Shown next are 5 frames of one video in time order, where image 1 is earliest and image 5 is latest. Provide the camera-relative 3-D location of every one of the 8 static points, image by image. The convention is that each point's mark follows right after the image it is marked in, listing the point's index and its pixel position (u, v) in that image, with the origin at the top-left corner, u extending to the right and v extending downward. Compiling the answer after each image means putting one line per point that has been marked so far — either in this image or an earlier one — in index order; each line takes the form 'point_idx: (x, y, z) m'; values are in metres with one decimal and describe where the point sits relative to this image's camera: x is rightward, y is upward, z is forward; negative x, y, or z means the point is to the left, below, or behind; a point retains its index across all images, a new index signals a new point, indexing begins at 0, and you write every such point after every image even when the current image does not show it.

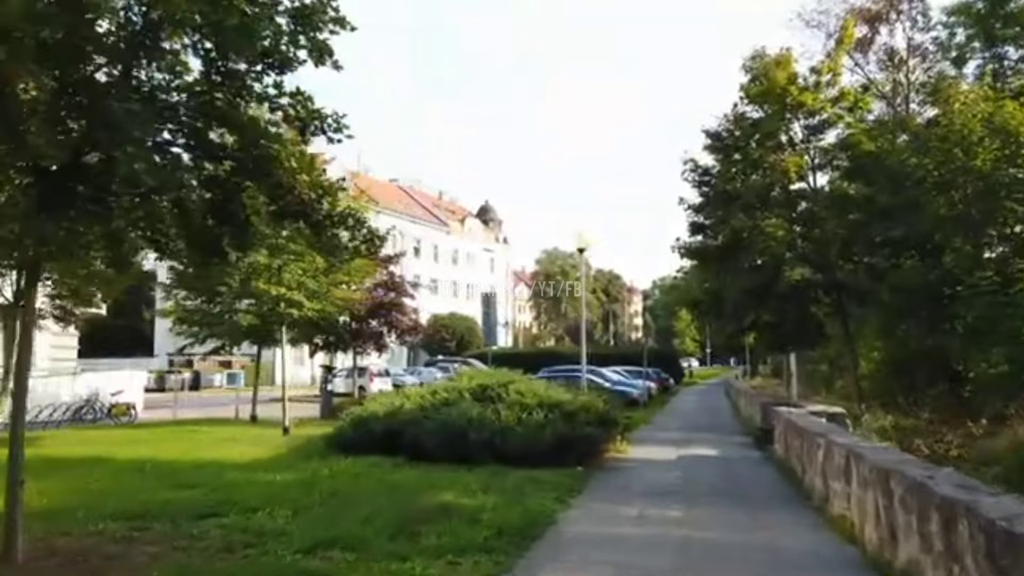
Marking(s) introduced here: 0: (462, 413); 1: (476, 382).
0: (-1.0, -2.4, +14.5) m
1: (-0.8, -2.1, +16.7) m
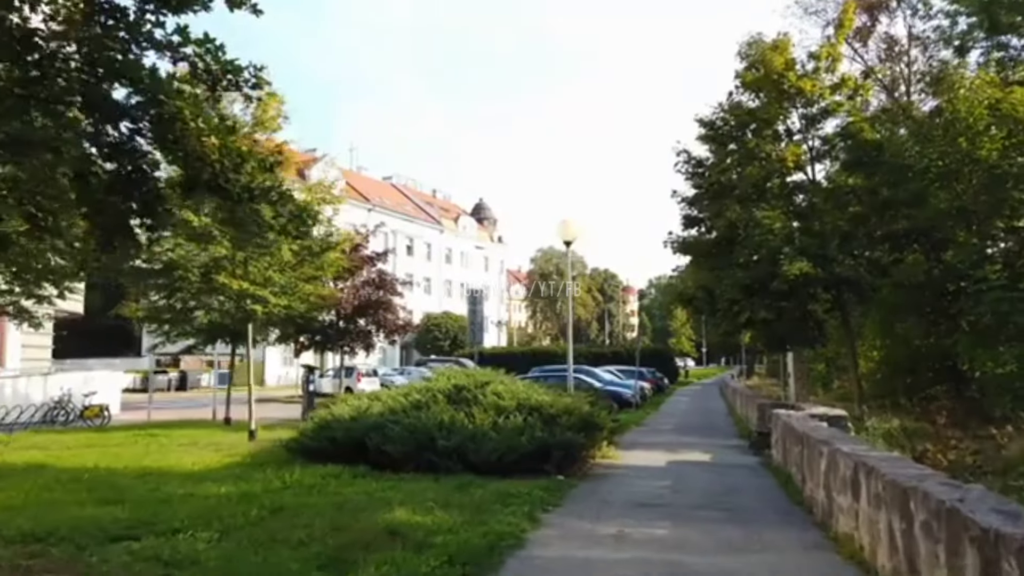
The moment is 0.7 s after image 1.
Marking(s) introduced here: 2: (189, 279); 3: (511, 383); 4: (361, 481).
0: (-1.4, -2.3, +13.3) m
1: (-1.3, -2.0, +15.6) m
2: (-8.0, +0.3, +18.1) m
3: (0.0, -2.0, +15.7) m
4: (-2.4, -3.0, +11.5) m
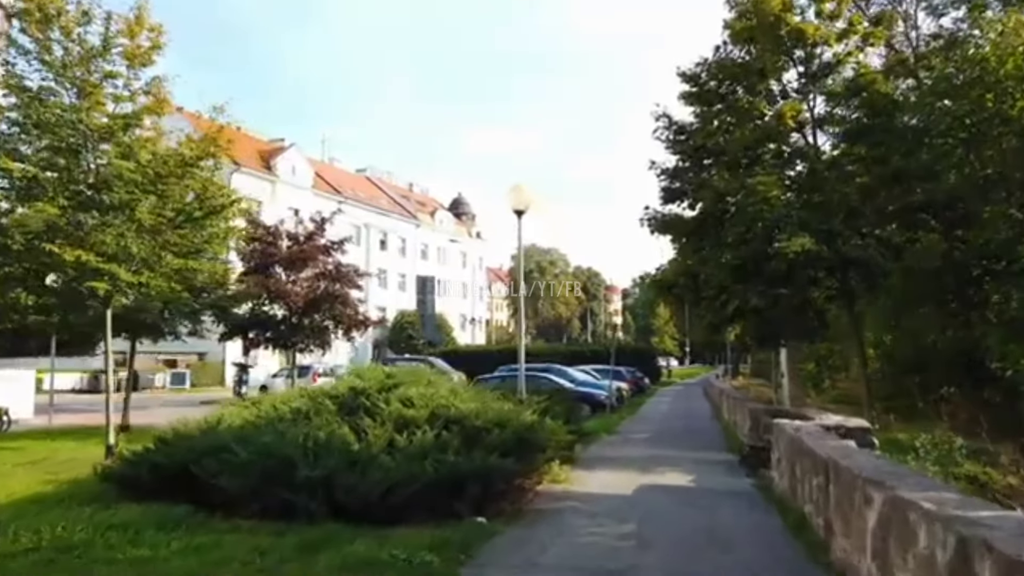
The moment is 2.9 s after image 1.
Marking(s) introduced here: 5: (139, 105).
0: (-2.7, -1.8, +9.4) m
1: (-2.6, -1.5, +11.6) m
2: (-9.3, +0.8, +14.0) m
3: (-1.3, -1.6, +11.8) m
4: (-3.6, -2.5, +7.5) m
5: (-7.4, +3.6, +14.6) m
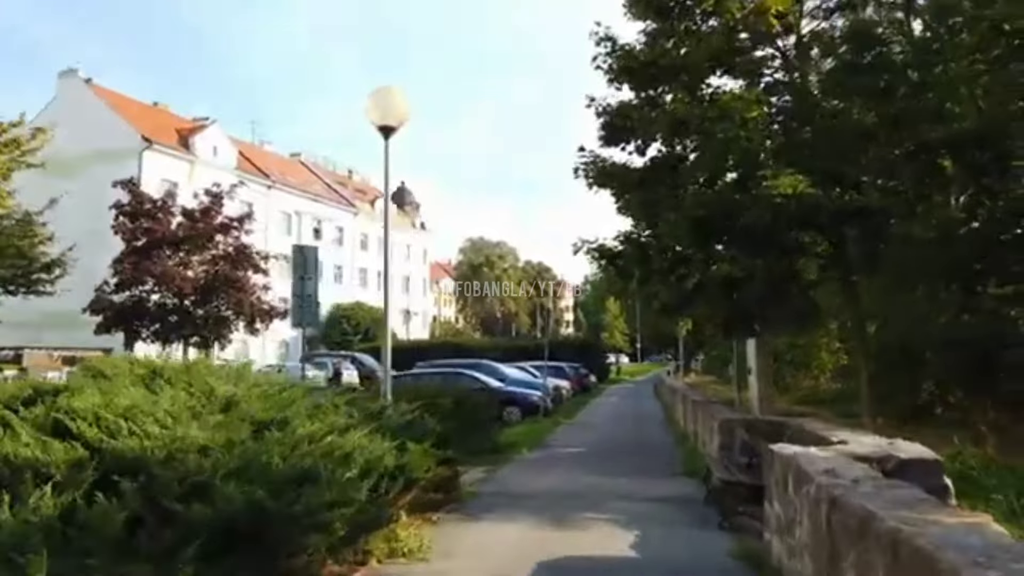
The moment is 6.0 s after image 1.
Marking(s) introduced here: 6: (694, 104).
0: (-4.3, -1.2, +3.7) m
1: (-4.4, -0.8, +6.0) m
2: (-11.2, +1.5, +7.9) m
3: (-3.1, -0.9, +6.2) m
4: (-5.1, -1.8, +1.8) m
5: (-9.4, +4.3, +8.6) m
6: (+4.0, +3.8, +16.1) m
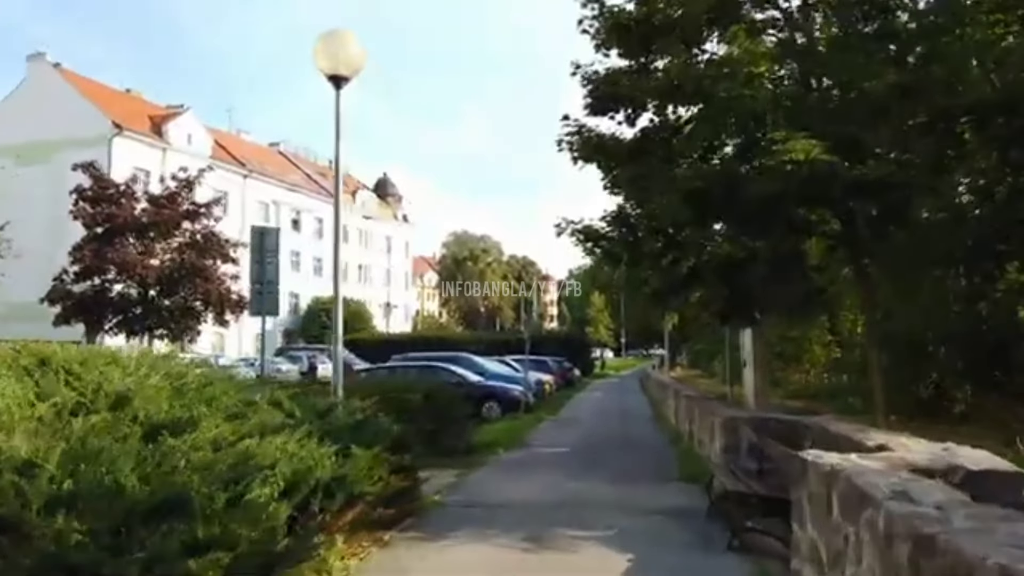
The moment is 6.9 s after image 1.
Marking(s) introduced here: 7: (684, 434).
0: (-4.5, -0.9, +2.1) m
1: (-4.6, -0.6, +4.3) m
2: (-11.5, +1.8, +6.1) m
3: (-3.4, -0.6, +4.6) m
4: (-5.3, -1.6, +0.2) m
5: (-9.7, +4.6, +6.9) m
6: (+3.5, +4.2, +14.6) m
7: (+3.8, -3.2, +16.6) m
